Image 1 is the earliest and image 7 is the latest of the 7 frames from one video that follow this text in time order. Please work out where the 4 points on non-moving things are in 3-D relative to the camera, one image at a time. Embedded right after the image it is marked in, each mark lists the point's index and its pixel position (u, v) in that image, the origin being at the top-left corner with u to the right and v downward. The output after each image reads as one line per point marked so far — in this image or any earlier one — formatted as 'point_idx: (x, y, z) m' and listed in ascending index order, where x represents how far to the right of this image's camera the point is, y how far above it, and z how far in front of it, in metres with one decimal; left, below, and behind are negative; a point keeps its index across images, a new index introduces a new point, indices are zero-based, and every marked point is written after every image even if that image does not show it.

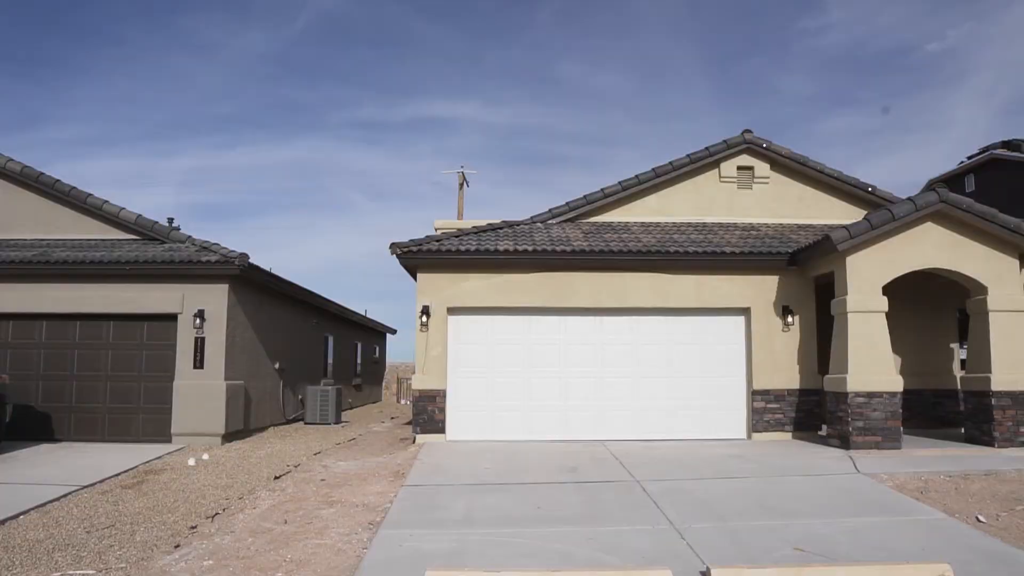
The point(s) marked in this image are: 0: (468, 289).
0: (-0.8, 0.0, +13.0) m
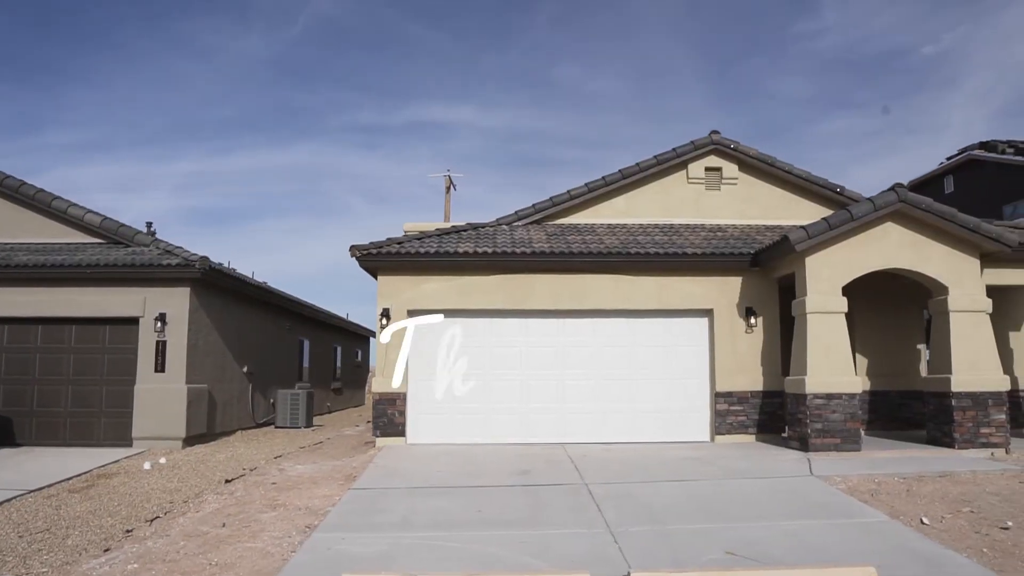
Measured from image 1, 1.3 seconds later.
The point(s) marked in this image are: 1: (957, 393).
0: (-1.5, -0.1, +12.9) m
1: (+7.0, -1.7, +11.4) m
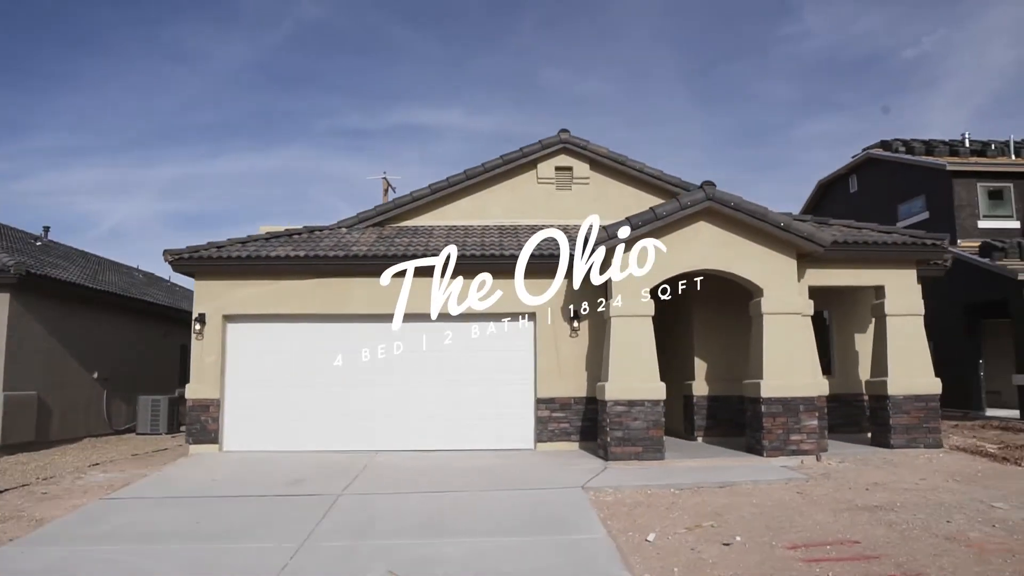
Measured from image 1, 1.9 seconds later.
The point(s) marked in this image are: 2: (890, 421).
0: (-4.6, -0.1, +12.7) m
1: (+3.9, -1.7, +11.1) m
2: (+6.1, -2.1, +11.6) m
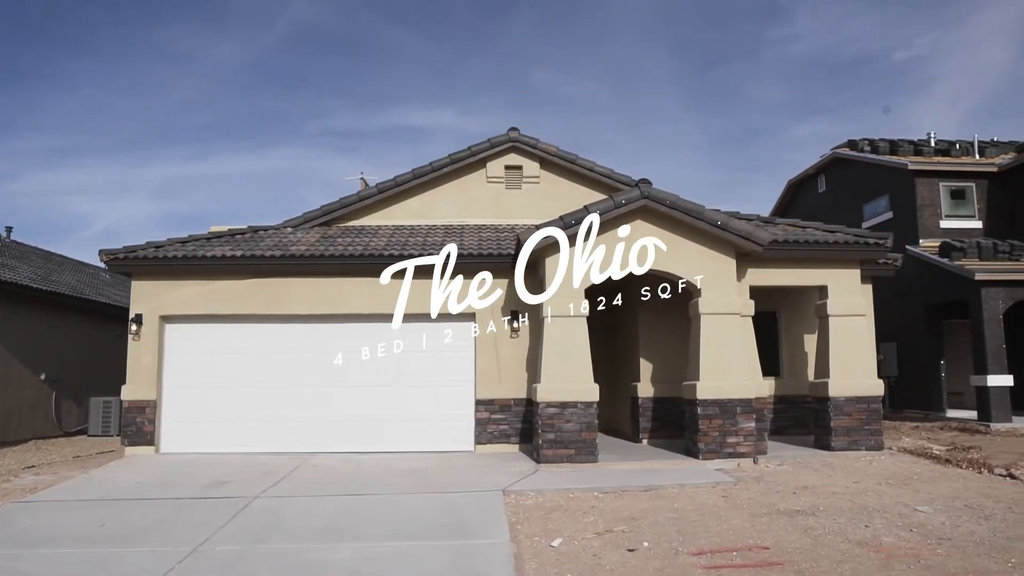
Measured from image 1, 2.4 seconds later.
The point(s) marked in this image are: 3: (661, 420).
0: (-5.7, -0.1, +12.5) m
1: (+2.9, -1.7, +10.9) m
2: (+5.0, -2.1, +11.5) m
3: (+2.6, -2.3, +12.7) m
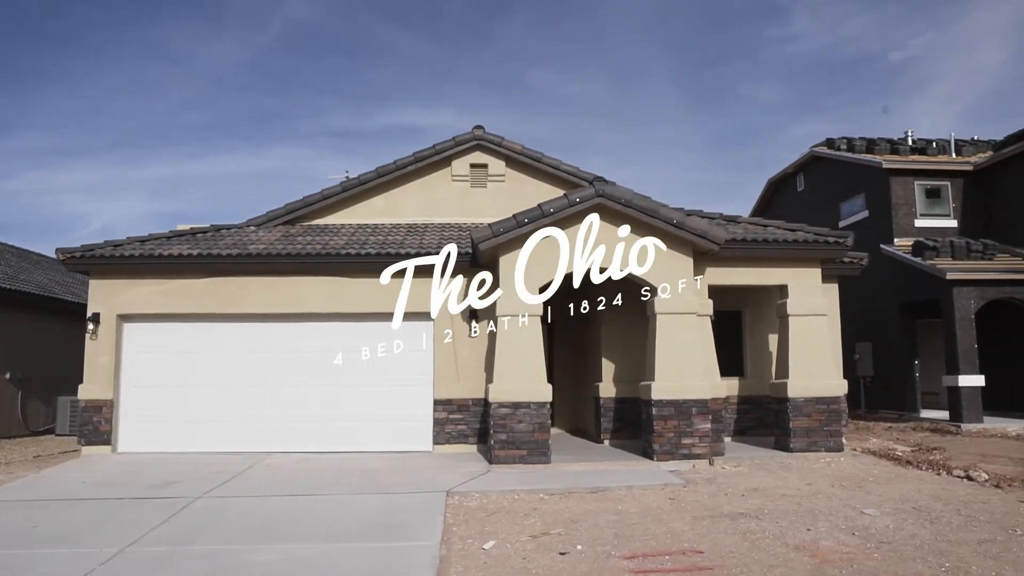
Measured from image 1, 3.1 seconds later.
0: (-6.3, -0.1, +12.4) m
1: (+2.2, -1.7, +10.8) m
2: (+4.4, -2.1, +11.4) m
3: (+1.9, -2.3, +12.6) m
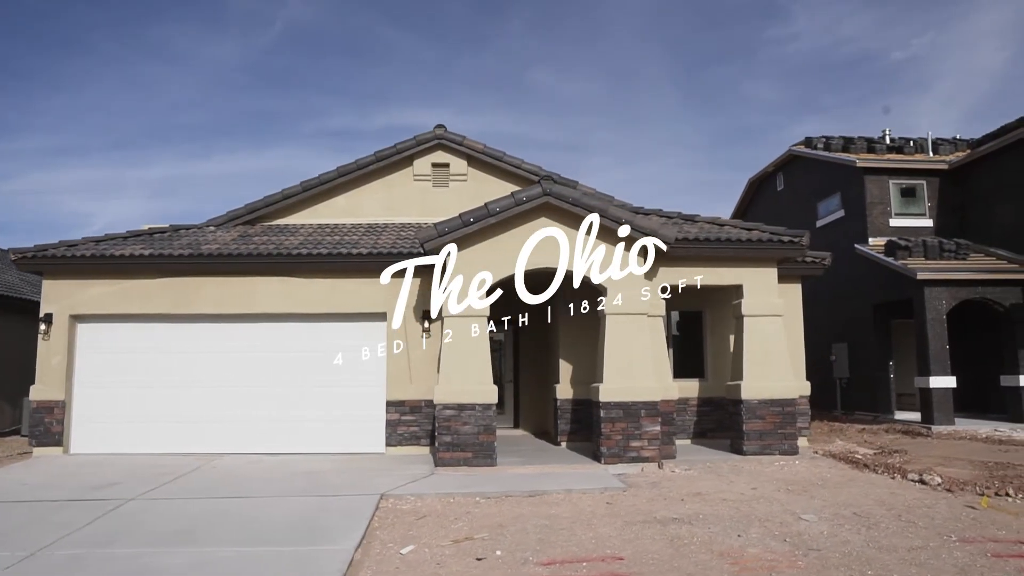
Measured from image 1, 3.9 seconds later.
0: (-7.1, -0.1, +12.4) m
1: (+1.4, -1.7, +10.6) m
2: (+3.6, -2.1, +11.2) m
3: (+1.1, -2.3, +12.4) m
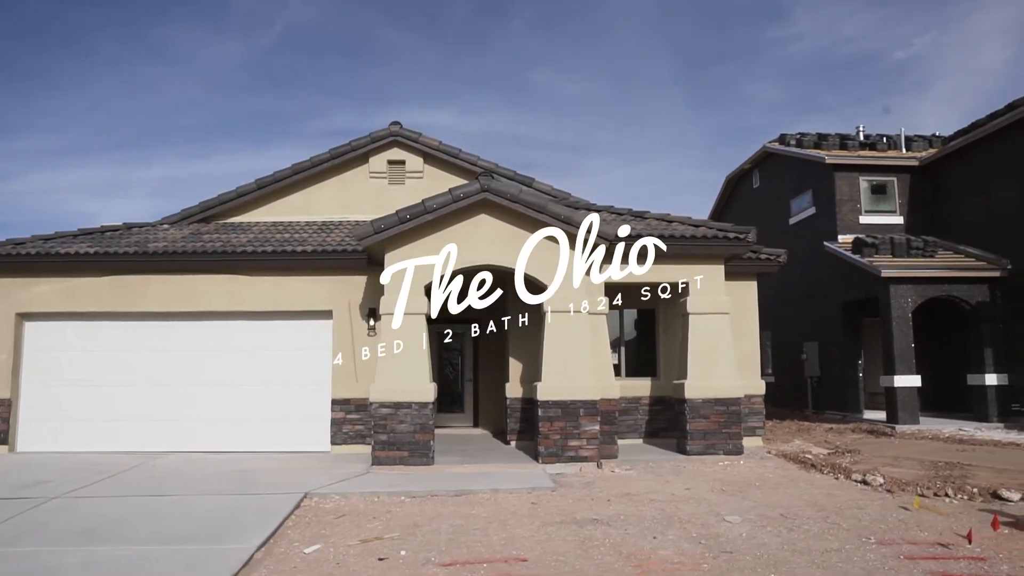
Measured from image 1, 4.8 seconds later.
0: (-8.0, -0.1, +12.4) m
1: (+0.5, -1.6, +10.5) m
2: (+2.7, -2.1, +11.0) m
3: (+0.2, -2.2, +12.3) m
